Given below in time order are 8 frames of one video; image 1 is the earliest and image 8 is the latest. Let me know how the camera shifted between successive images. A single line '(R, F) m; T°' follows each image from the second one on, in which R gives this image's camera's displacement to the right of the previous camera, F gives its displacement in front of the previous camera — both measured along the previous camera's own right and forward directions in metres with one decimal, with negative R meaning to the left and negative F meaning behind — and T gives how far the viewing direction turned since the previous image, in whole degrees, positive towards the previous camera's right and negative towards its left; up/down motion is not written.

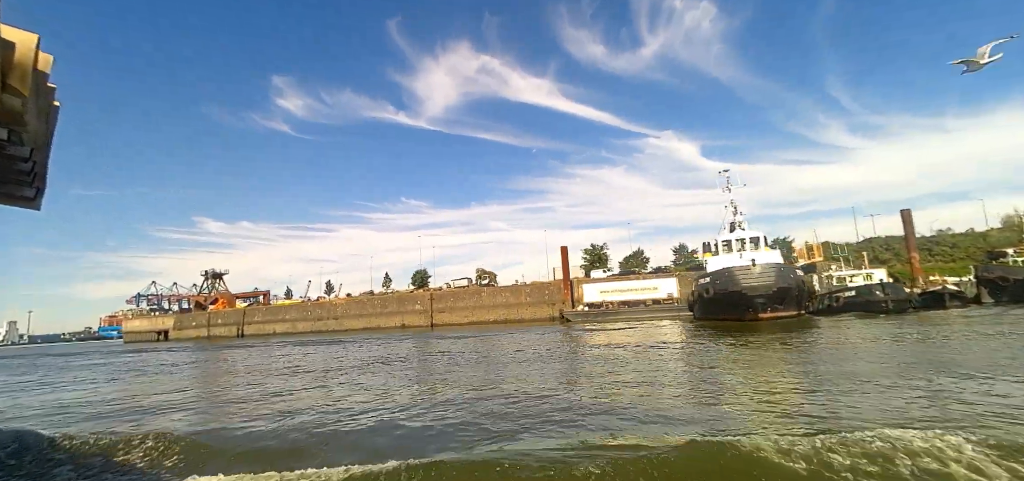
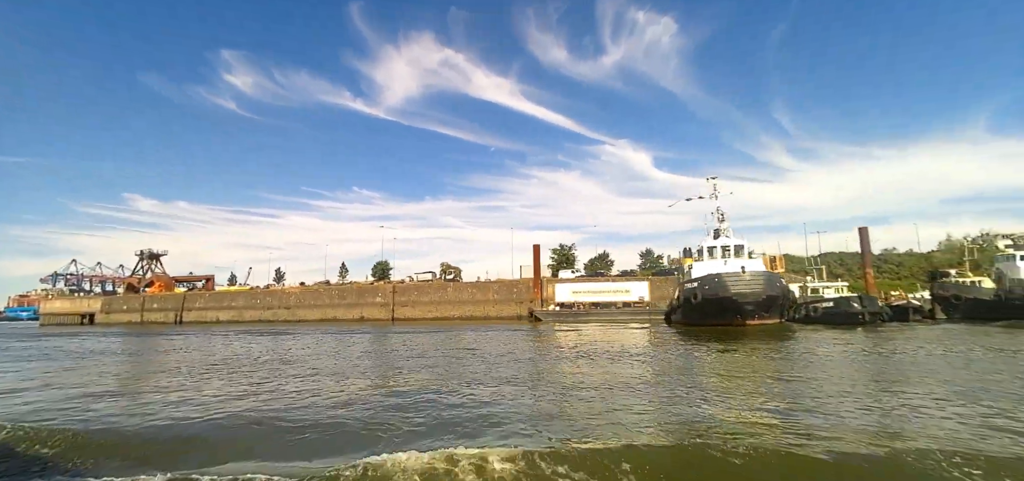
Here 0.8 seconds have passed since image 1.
(-0.9, +0.6) m; +6°
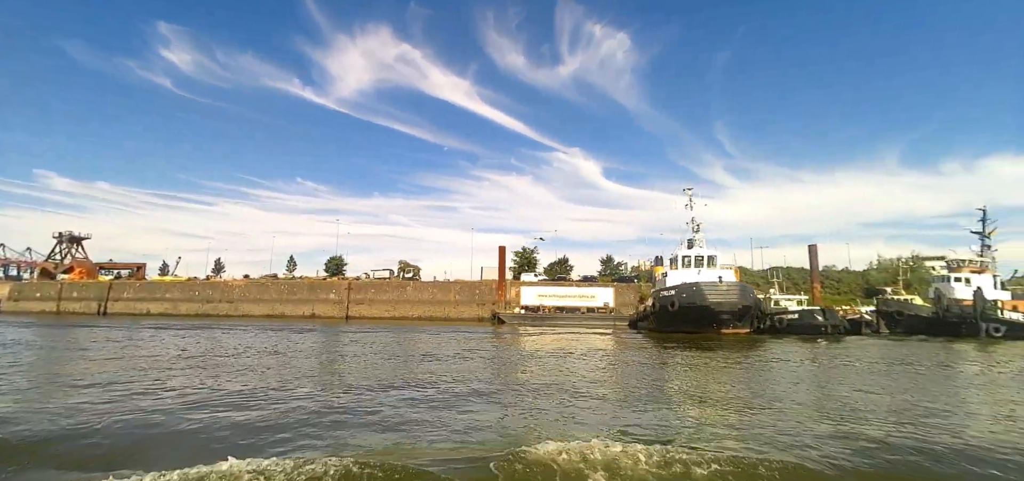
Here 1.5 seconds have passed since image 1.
(-0.9, +0.4) m; +6°
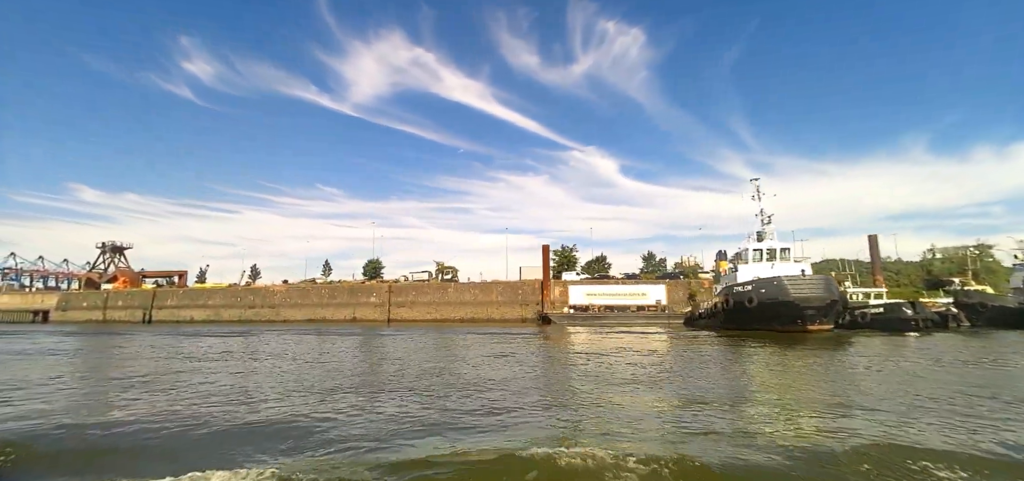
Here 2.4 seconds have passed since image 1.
(-1.3, +0.4) m; -2°
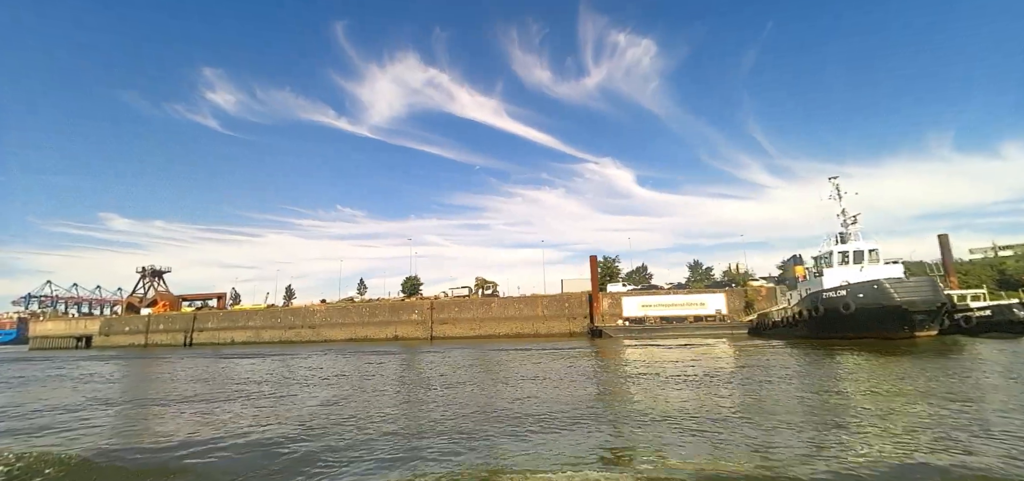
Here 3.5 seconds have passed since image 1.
(-1.4, +0.6) m; -2°
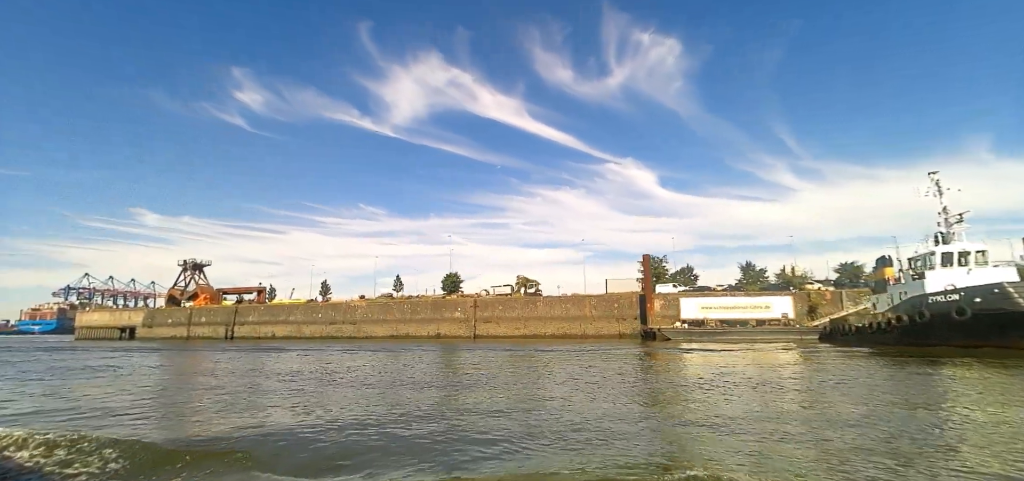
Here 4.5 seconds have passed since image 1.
(-1.4, +0.6) m; -2°
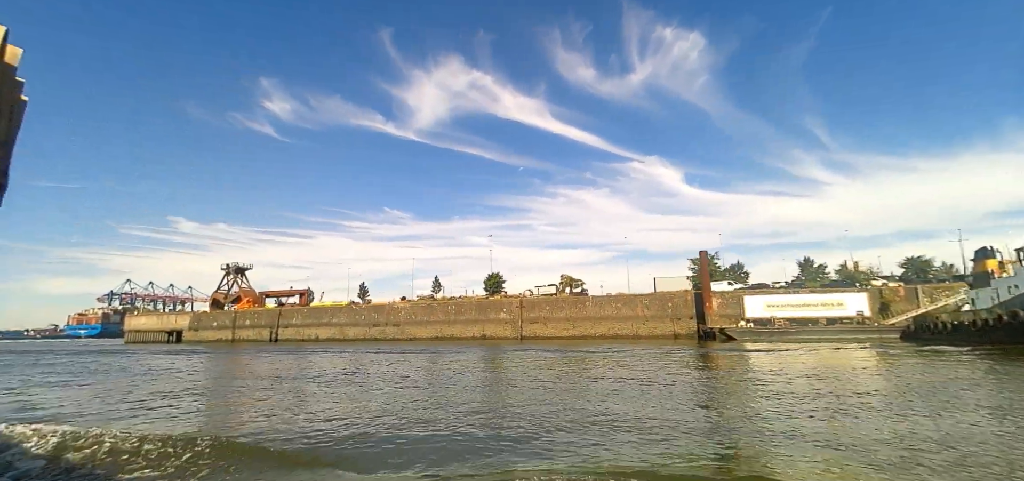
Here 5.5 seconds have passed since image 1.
(-1.2, +0.6) m; -3°
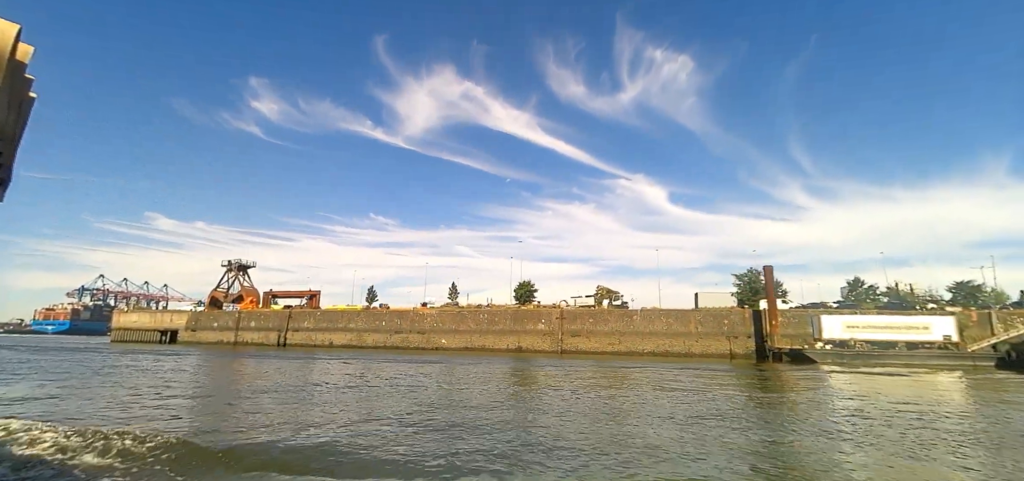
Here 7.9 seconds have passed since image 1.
(-2.9, +1.5) m; +2°
